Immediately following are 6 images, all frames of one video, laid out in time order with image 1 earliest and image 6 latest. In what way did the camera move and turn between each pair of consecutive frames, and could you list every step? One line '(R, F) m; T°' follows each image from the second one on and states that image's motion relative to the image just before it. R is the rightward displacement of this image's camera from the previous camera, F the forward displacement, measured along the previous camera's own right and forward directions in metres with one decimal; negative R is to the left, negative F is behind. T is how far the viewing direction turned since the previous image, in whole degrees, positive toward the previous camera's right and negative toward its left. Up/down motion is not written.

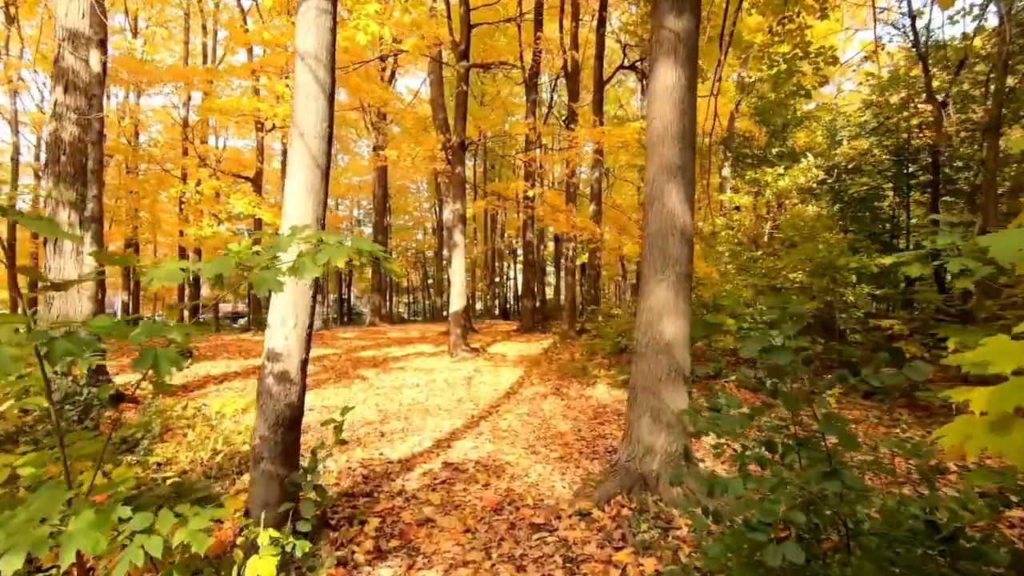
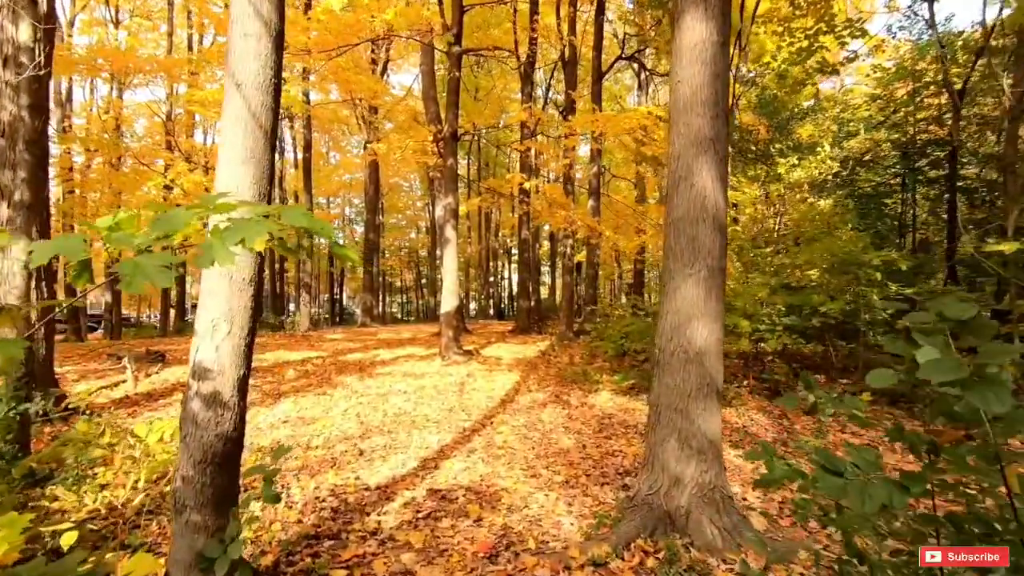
(0.0, +0.7) m; +1°
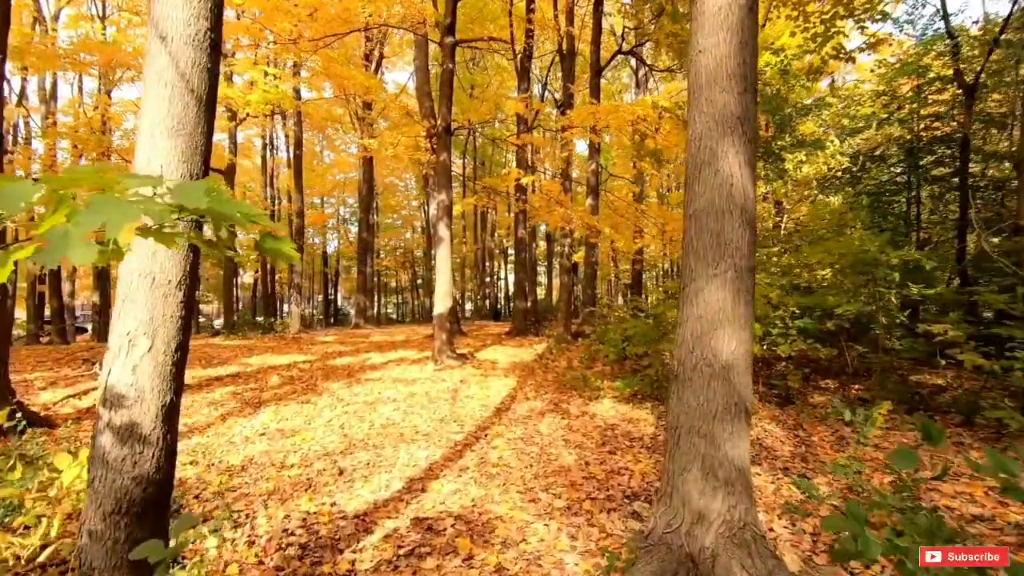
(0.0, +0.5) m; 0°
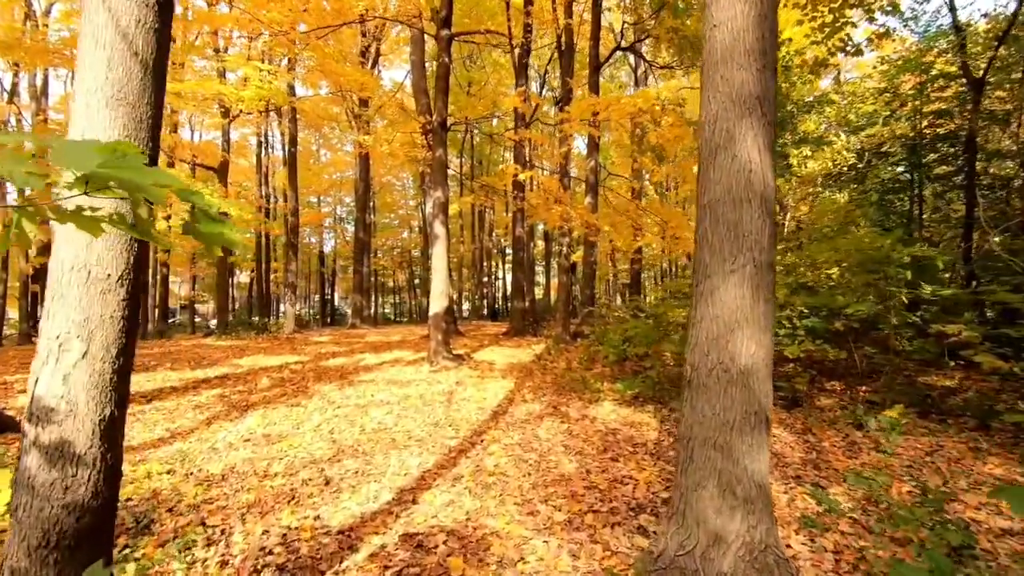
(0.0, +0.3) m; 0°
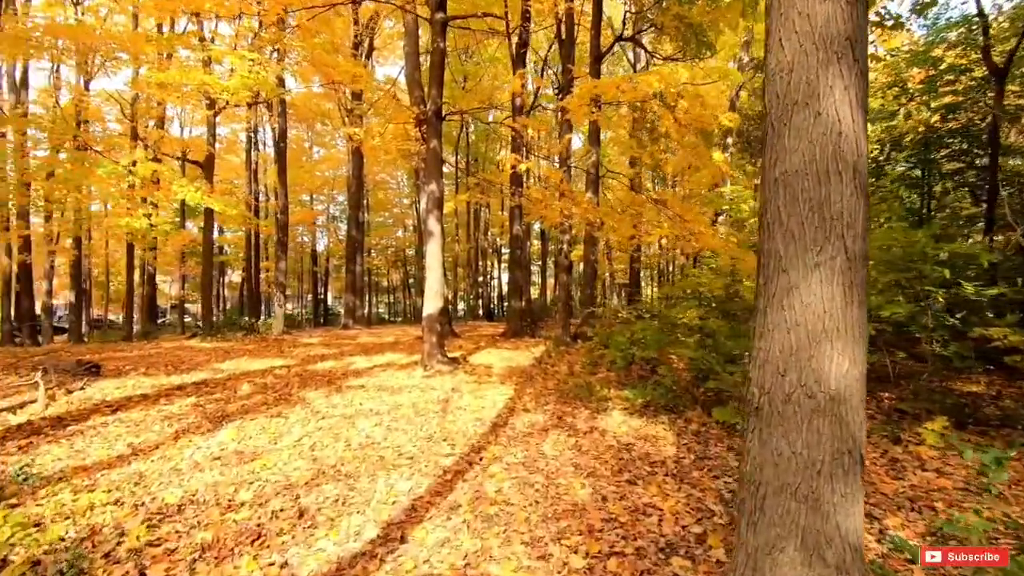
(-0.1, +0.6) m; +1°
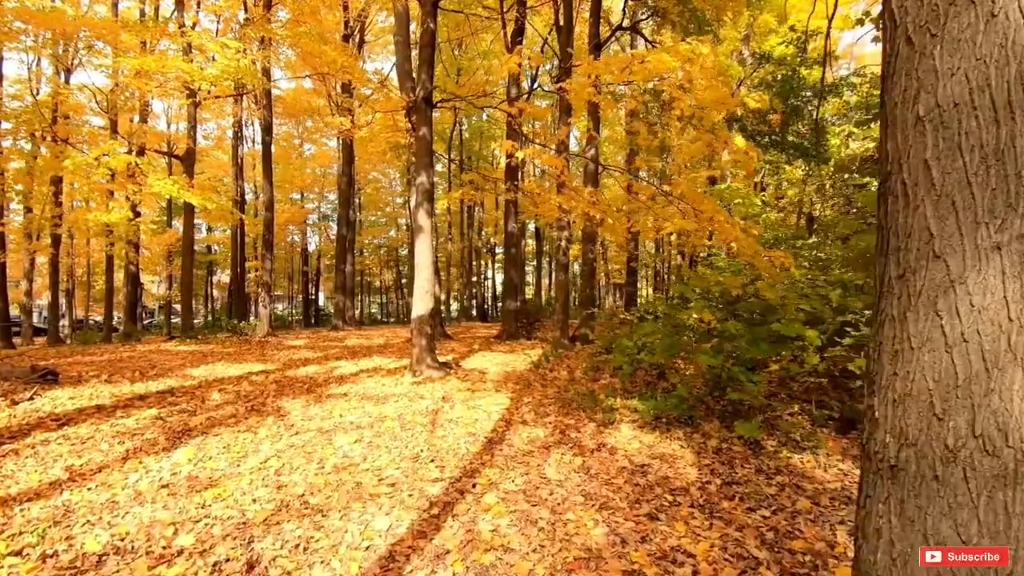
(0.0, +0.7) m; +1°
